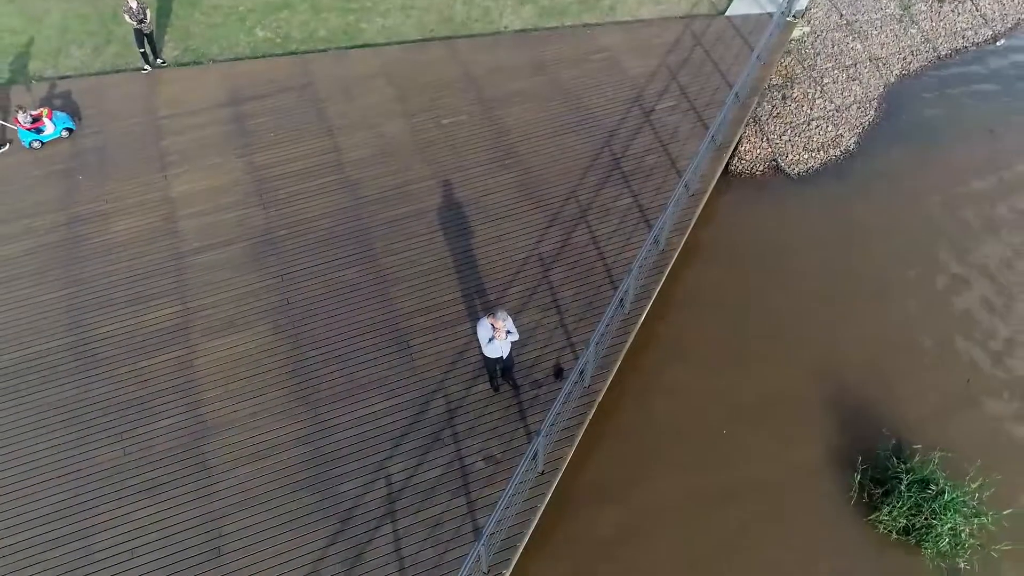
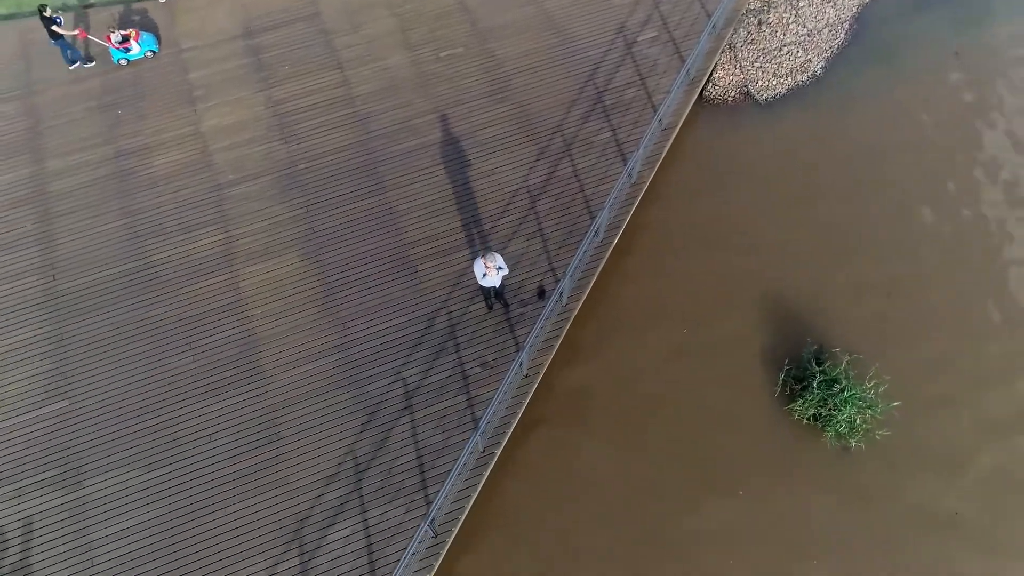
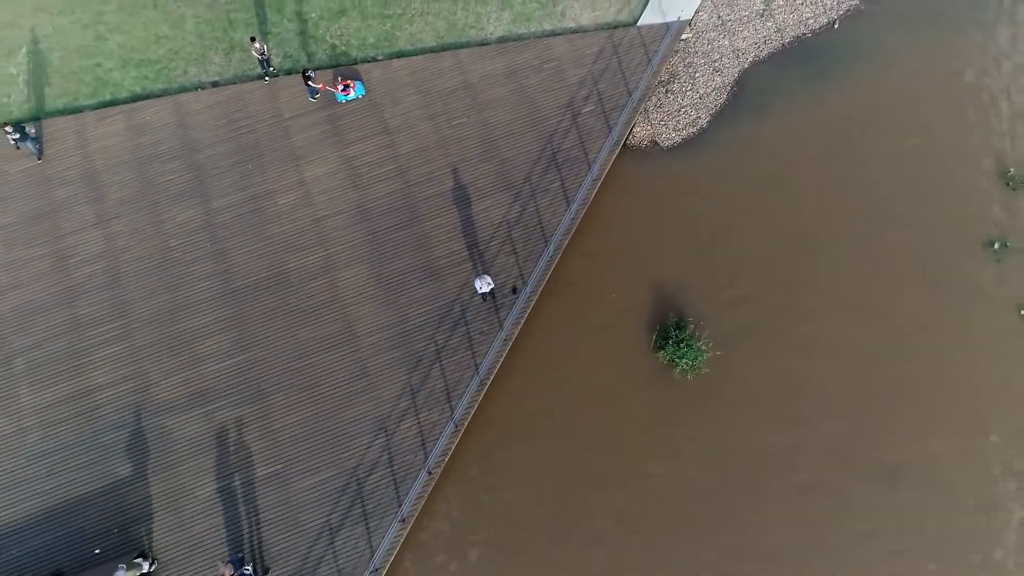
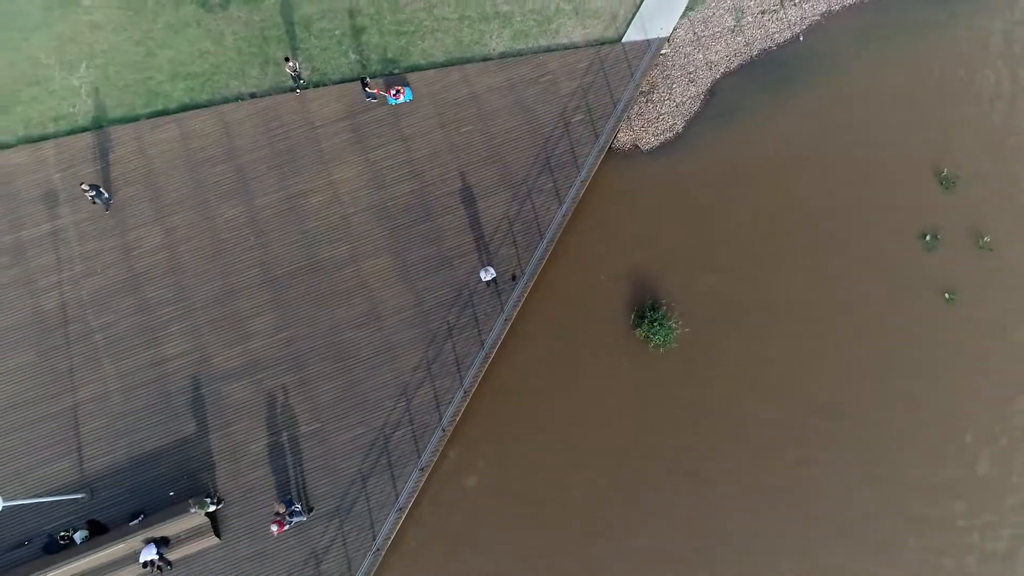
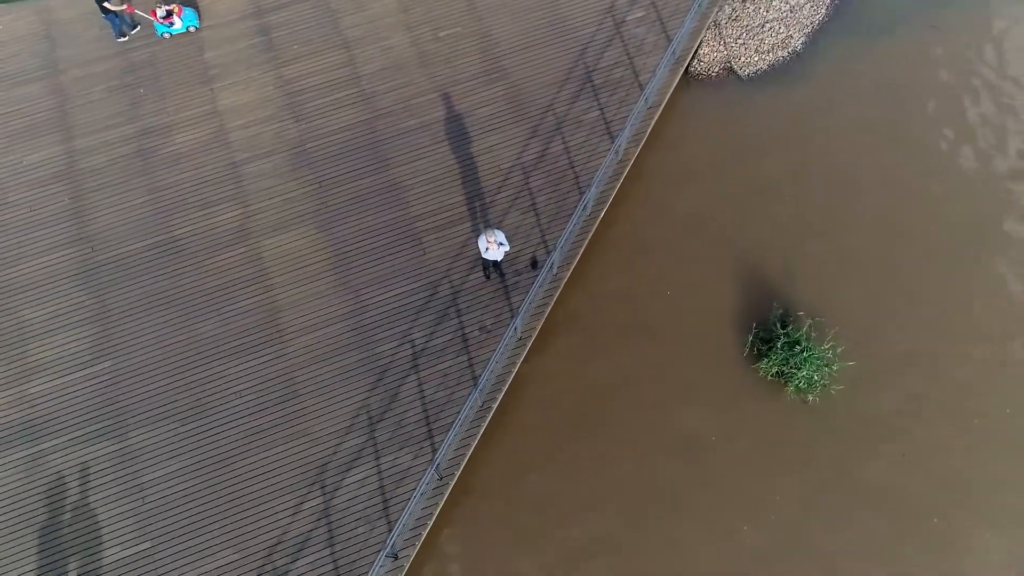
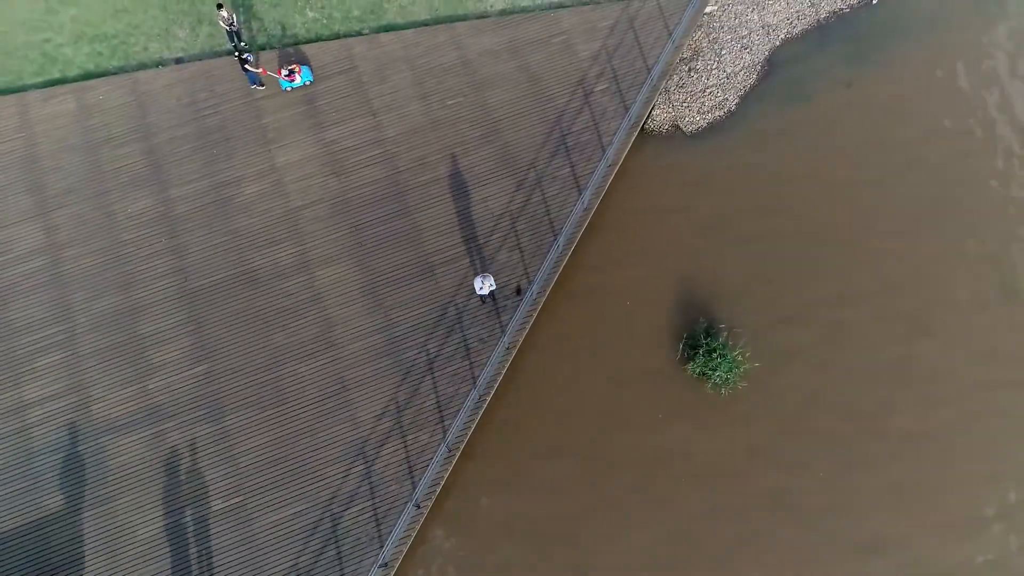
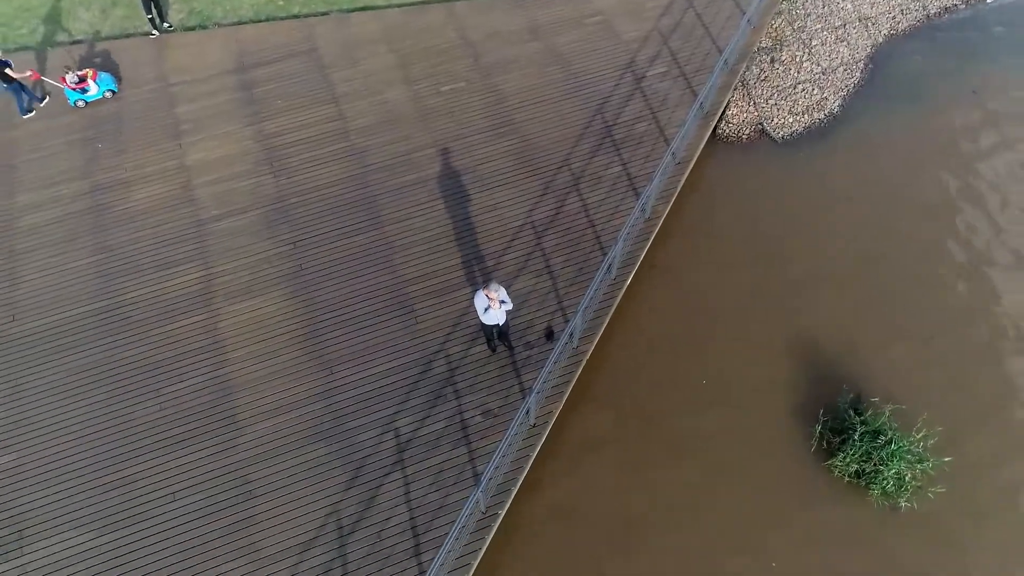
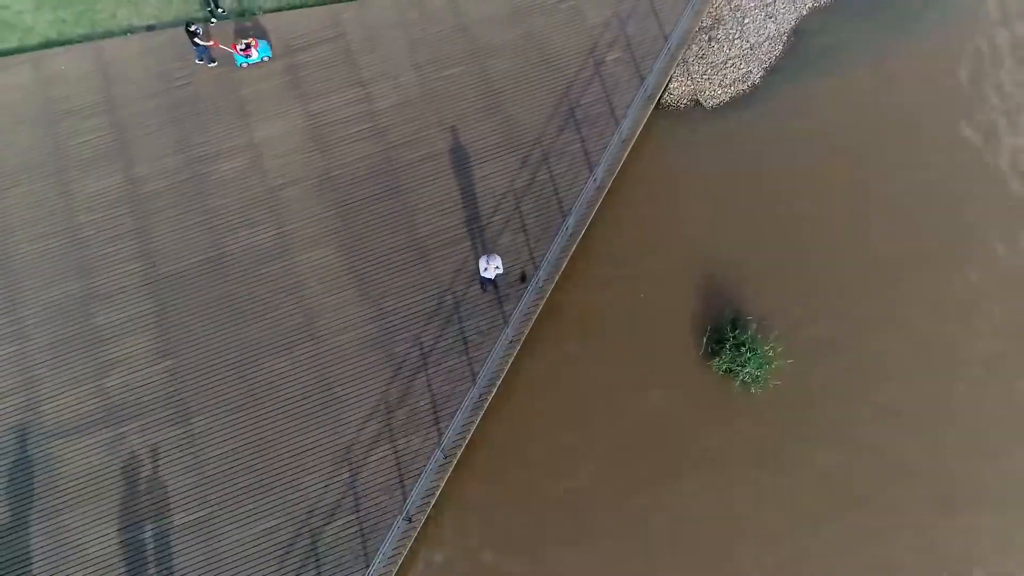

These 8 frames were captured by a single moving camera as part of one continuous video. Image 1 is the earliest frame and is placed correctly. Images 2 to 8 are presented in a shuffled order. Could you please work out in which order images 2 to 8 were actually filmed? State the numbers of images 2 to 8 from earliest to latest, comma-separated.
7, 2, 5, 8, 6, 3, 4
